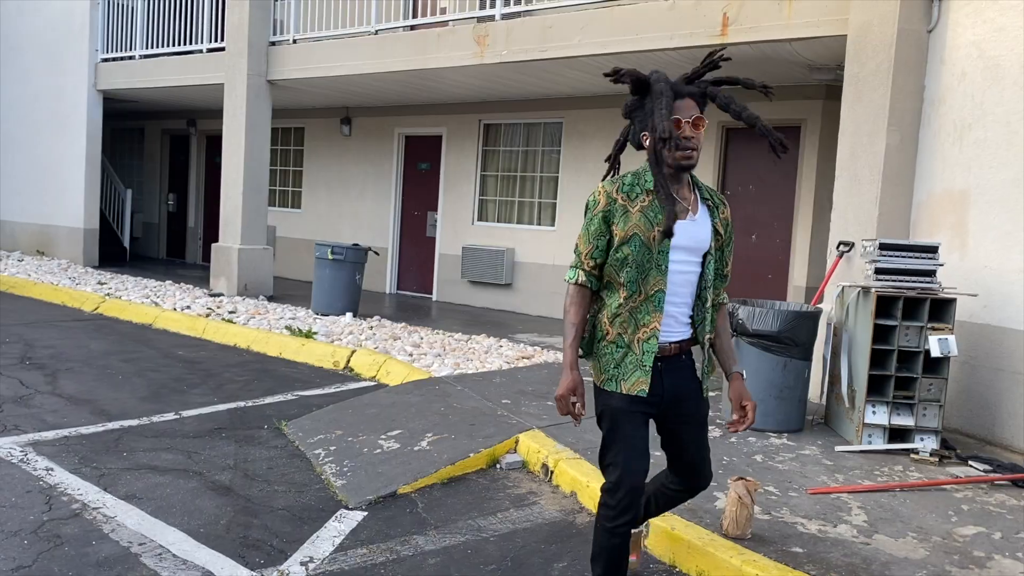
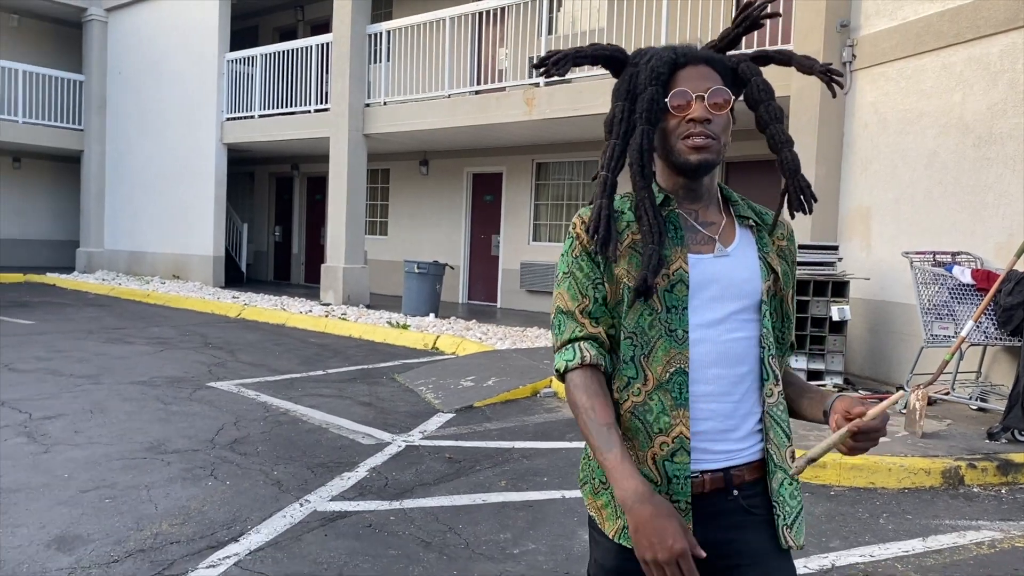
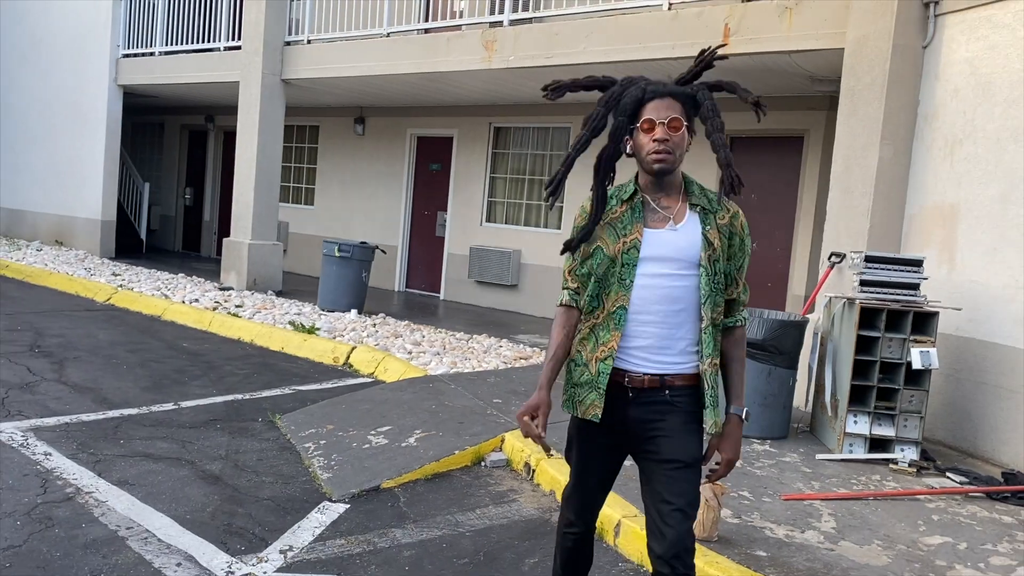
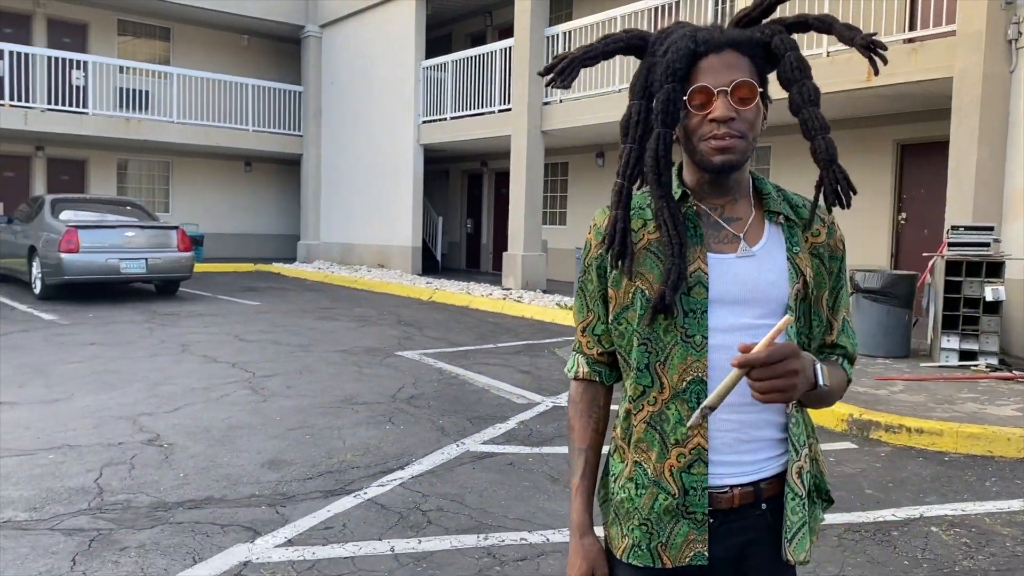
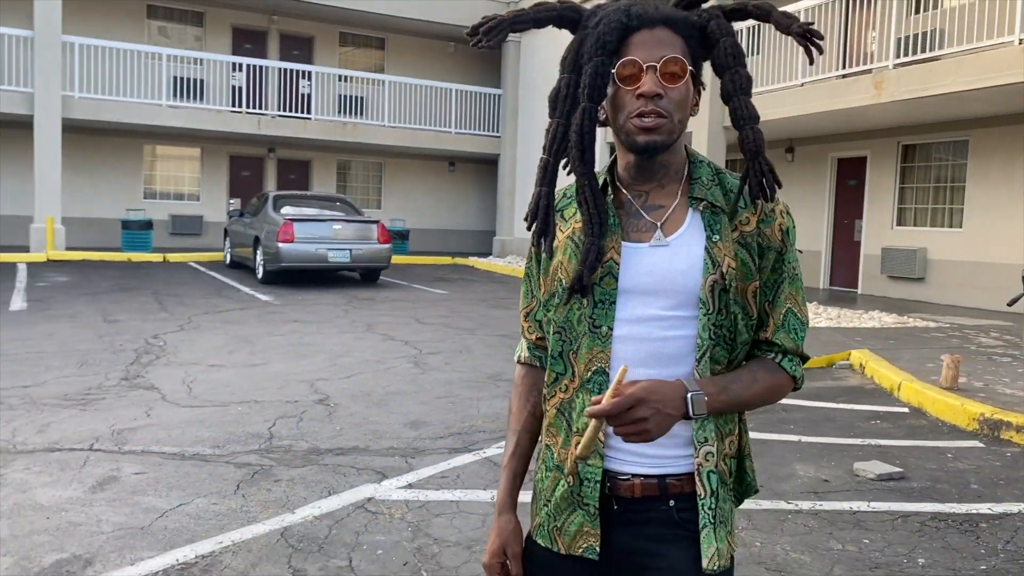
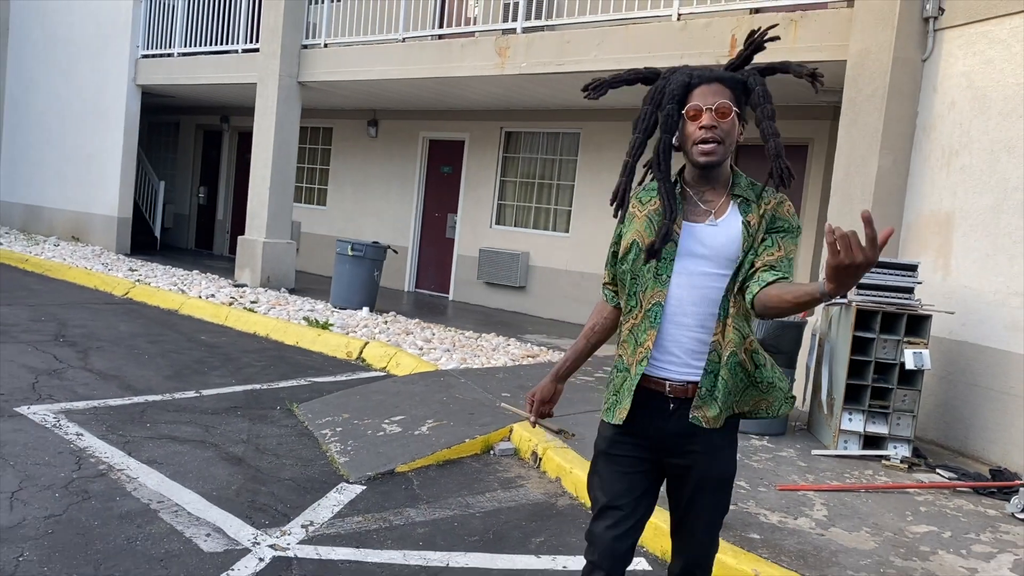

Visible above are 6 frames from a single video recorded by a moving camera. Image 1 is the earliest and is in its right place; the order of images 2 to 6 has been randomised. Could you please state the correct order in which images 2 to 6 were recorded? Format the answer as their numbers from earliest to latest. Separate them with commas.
3, 6, 2, 4, 5
